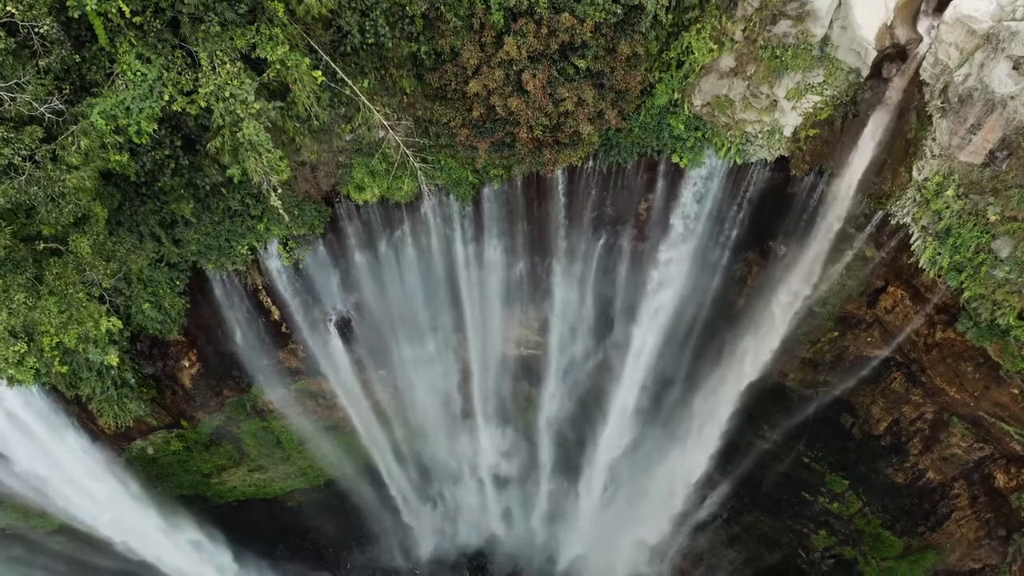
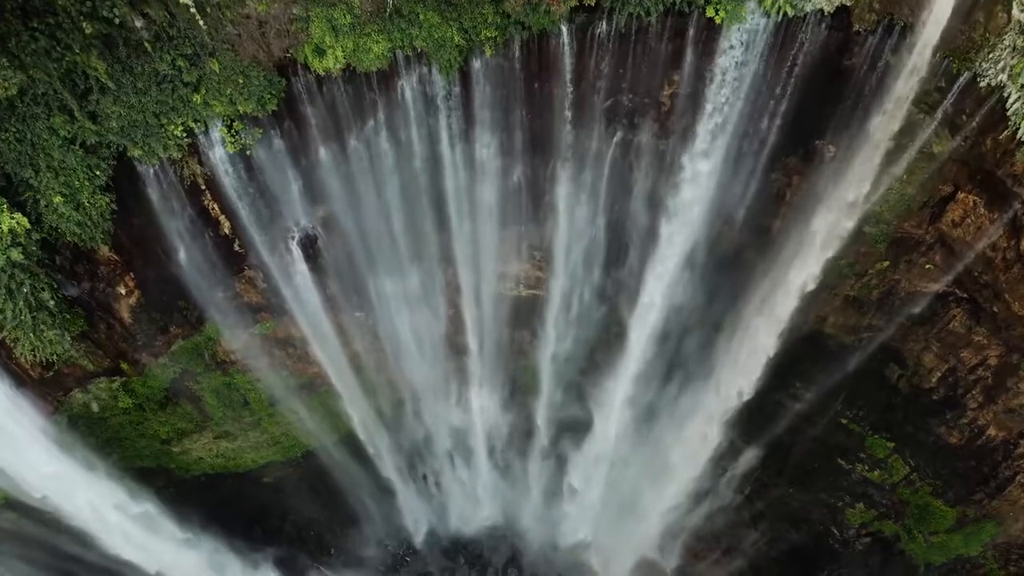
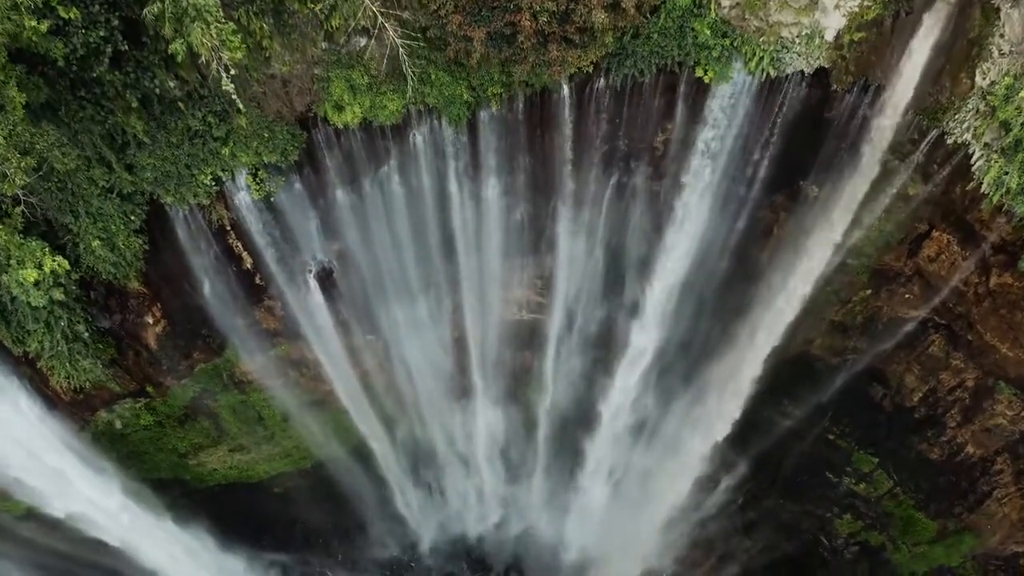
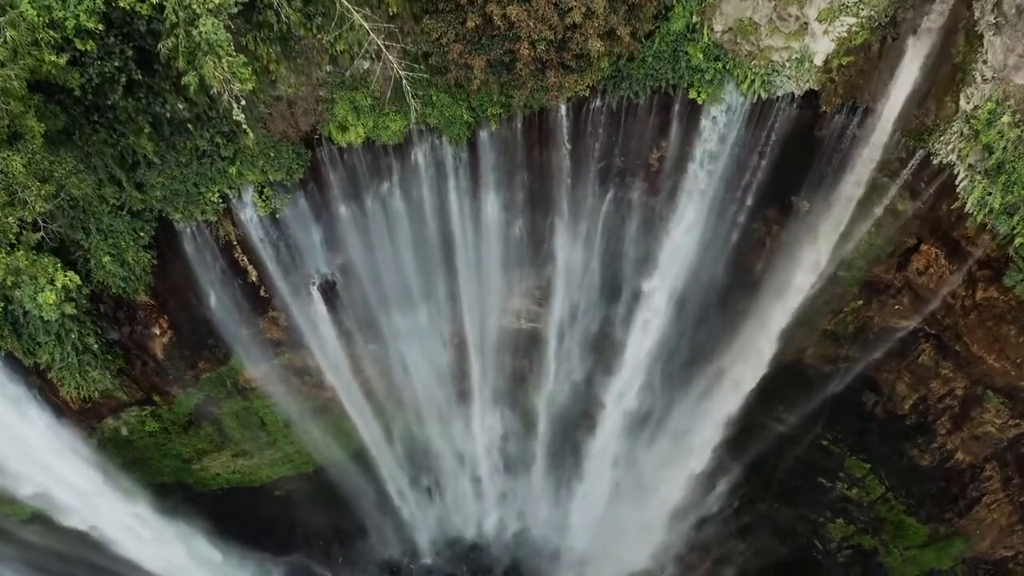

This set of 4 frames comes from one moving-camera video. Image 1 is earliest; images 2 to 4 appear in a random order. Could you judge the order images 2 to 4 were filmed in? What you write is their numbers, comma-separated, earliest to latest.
4, 3, 2
